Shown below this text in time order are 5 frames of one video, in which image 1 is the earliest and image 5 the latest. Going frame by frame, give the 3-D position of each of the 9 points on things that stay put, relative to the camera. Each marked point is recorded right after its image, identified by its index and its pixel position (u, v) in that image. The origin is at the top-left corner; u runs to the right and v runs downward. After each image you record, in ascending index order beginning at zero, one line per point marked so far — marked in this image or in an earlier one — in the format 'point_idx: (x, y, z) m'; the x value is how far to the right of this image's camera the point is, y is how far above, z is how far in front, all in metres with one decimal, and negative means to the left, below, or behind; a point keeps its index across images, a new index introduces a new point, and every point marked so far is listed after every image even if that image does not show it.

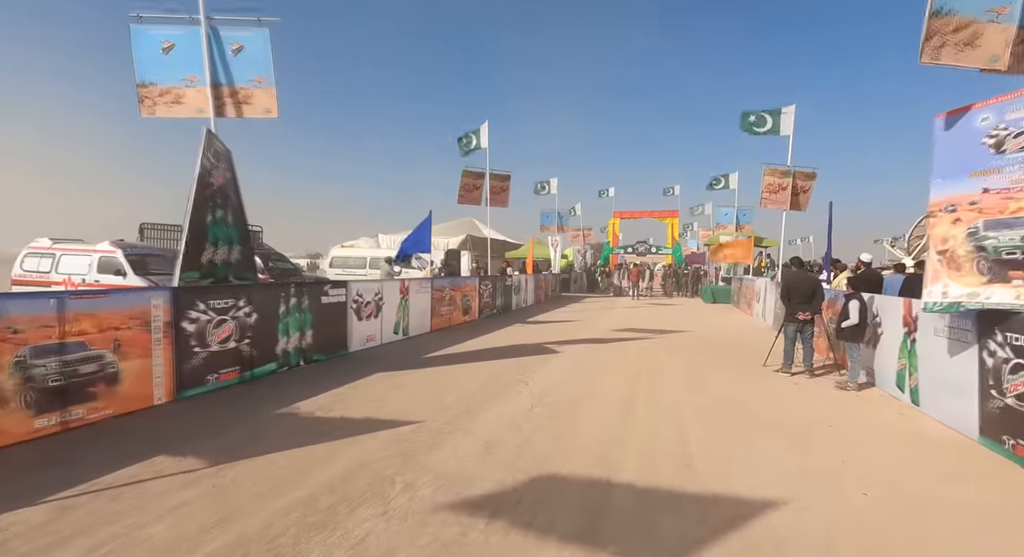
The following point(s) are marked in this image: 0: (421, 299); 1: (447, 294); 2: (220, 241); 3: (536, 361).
0: (-2.3, -0.5, +12.5) m
1: (-1.9, -0.5, +14.2) m
2: (-4.0, +0.5, +6.7) m
3: (+0.5, -1.6, +9.4) m
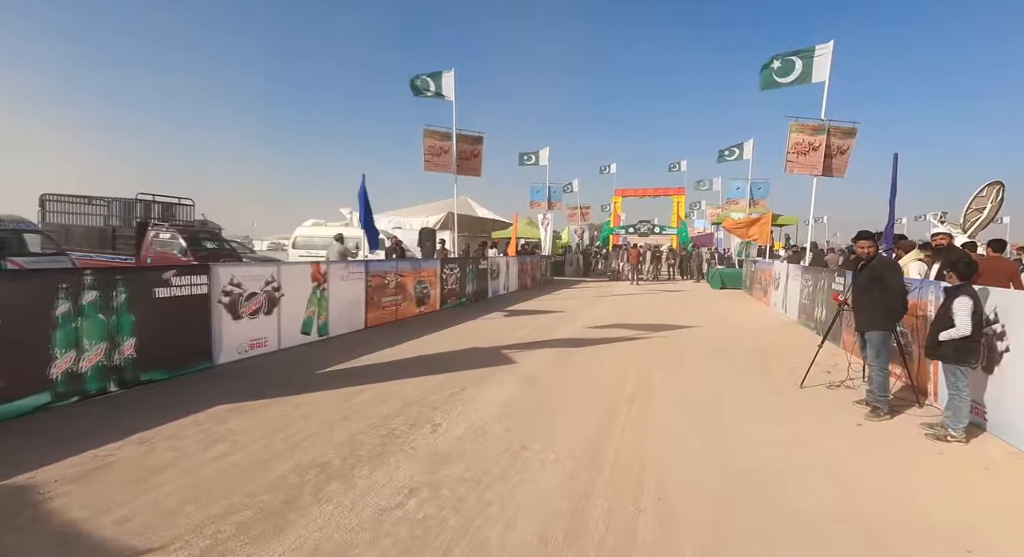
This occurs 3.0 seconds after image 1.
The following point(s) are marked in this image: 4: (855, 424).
0: (-3.2, -0.2, +9.8) m
1: (-2.8, -0.1, +11.4) m
2: (-4.9, +0.6, +3.9) m
3: (-0.5, -1.3, +6.7) m
4: (+3.7, -1.6, +5.4) m
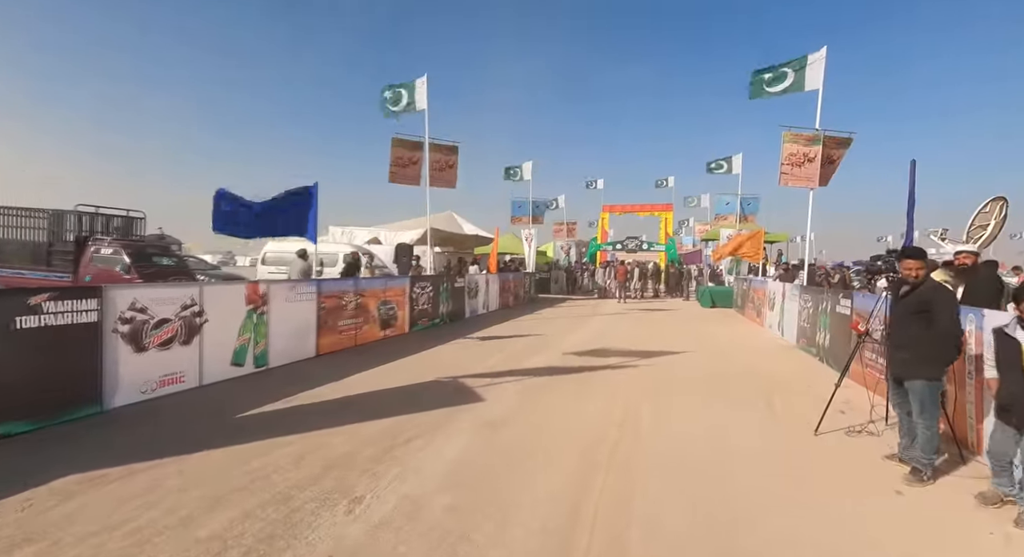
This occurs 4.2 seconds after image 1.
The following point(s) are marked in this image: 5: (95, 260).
0: (-3.8, -0.6, +8.6) m
1: (-3.3, -0.5, +10.2) m
2: (-5.3, +0.5, +2.7) m
3: (-0.9, -1.6, +5.5) m
4: (+3.3, -1.8, +4.3) m
5: (-10.8, +0.5, +12.8) m
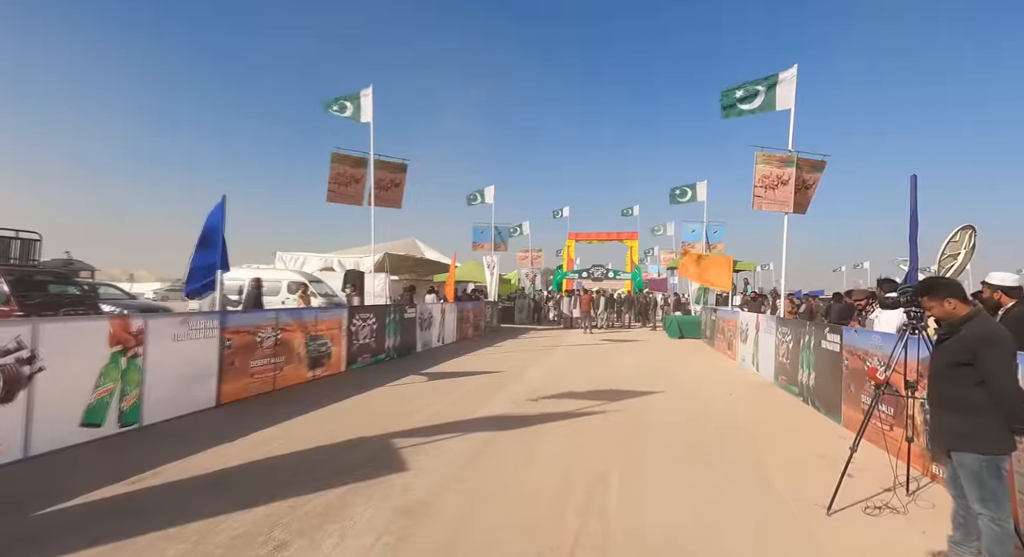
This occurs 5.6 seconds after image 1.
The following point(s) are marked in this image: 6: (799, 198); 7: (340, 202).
0: (-4.6, -1.0, +7.0) m
1: (-4.3, -1.0, +8.7) m
2: (-5.8, +0.3, +1.1) m
3: (-1.6, -1.9, +4.1) m
4: (+2.7, -2.1, +3.1) m
5: (-11.9, -0.2, +10.7) m
6: (+6.4, +1.8, +11.0) m
7: (-4.2, +1.9, +12.3) m
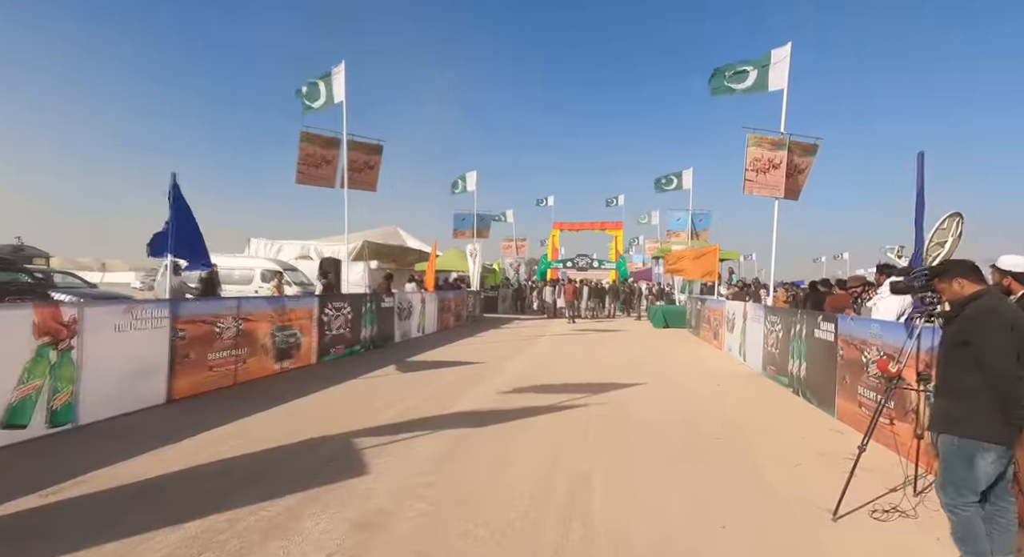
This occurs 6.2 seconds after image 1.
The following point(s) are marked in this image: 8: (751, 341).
0: (-4.9, -0.8, +6.3) m
1: (-4.6, -0.8, +8.0) m
2: (-5.9, +0.4, +0.4) m
3: (-1.8, -1.8, +3.5) m
4: (+2.6, -1.9, +2.7) m
5: (-12.3, +0.1, +9.9) m
6: (+6.0, +2.0, +10.7) m
7: (-4.7, +2.2, +11.6) m
8: (+5.6, -1.4, +11.5) m
